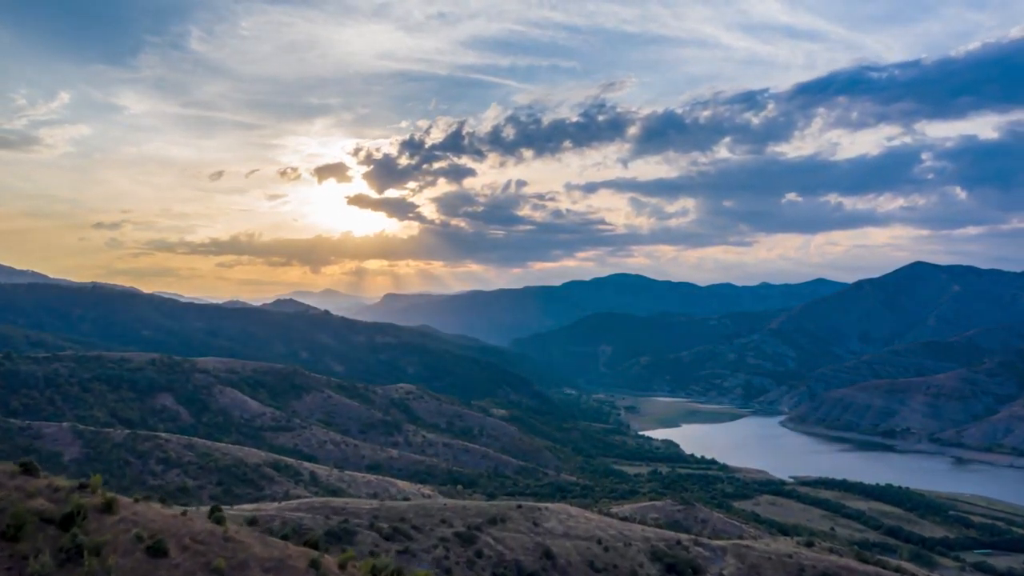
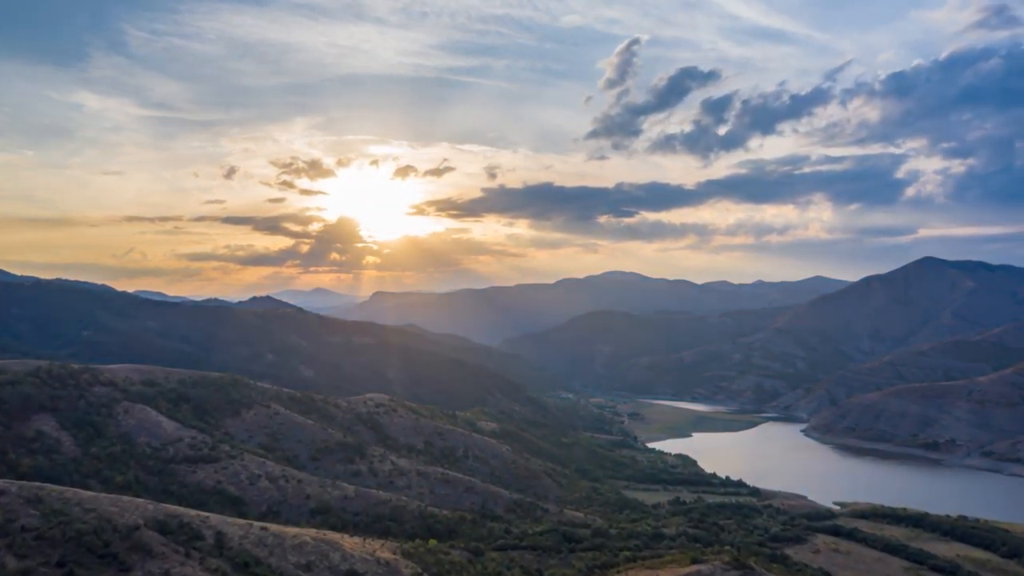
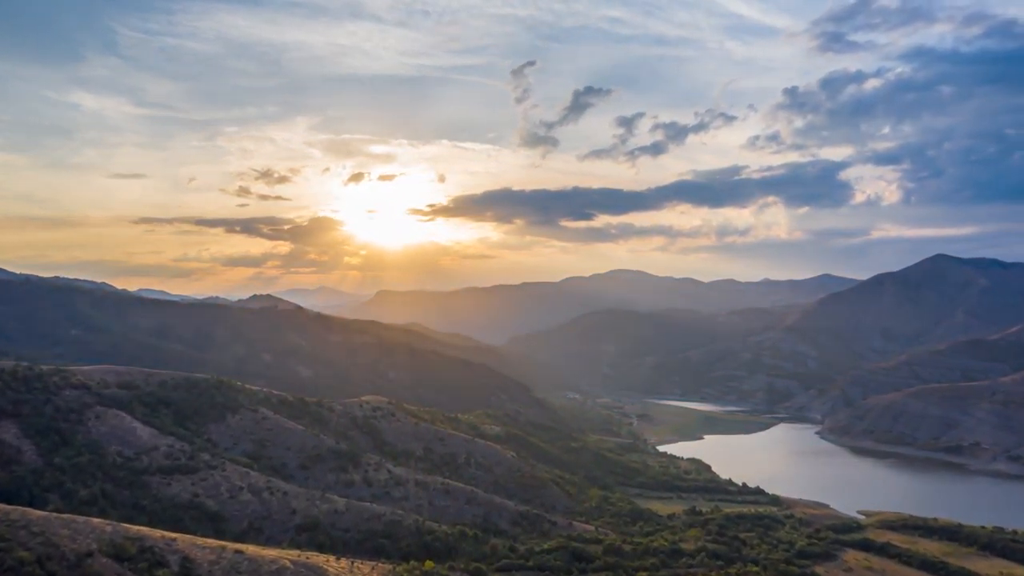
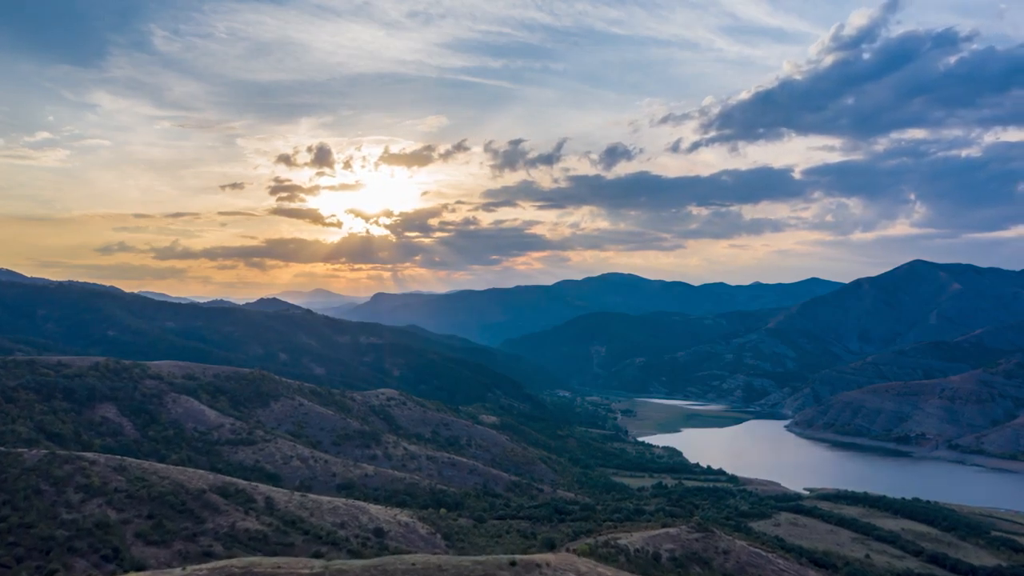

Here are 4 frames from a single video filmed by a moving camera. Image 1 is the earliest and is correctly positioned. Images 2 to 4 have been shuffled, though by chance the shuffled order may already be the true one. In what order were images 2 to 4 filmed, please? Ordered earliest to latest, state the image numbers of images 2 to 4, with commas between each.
4, 2, 3
